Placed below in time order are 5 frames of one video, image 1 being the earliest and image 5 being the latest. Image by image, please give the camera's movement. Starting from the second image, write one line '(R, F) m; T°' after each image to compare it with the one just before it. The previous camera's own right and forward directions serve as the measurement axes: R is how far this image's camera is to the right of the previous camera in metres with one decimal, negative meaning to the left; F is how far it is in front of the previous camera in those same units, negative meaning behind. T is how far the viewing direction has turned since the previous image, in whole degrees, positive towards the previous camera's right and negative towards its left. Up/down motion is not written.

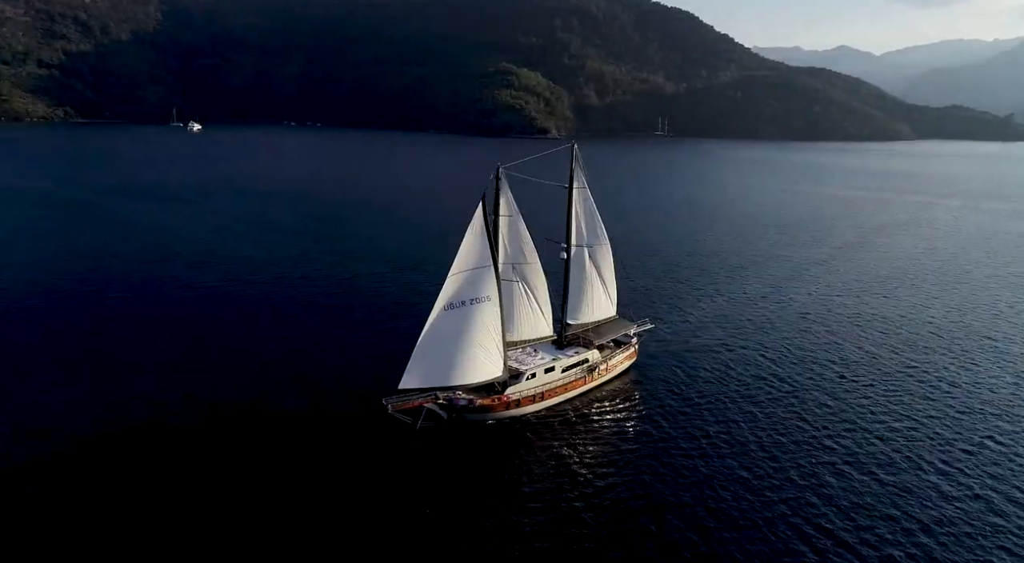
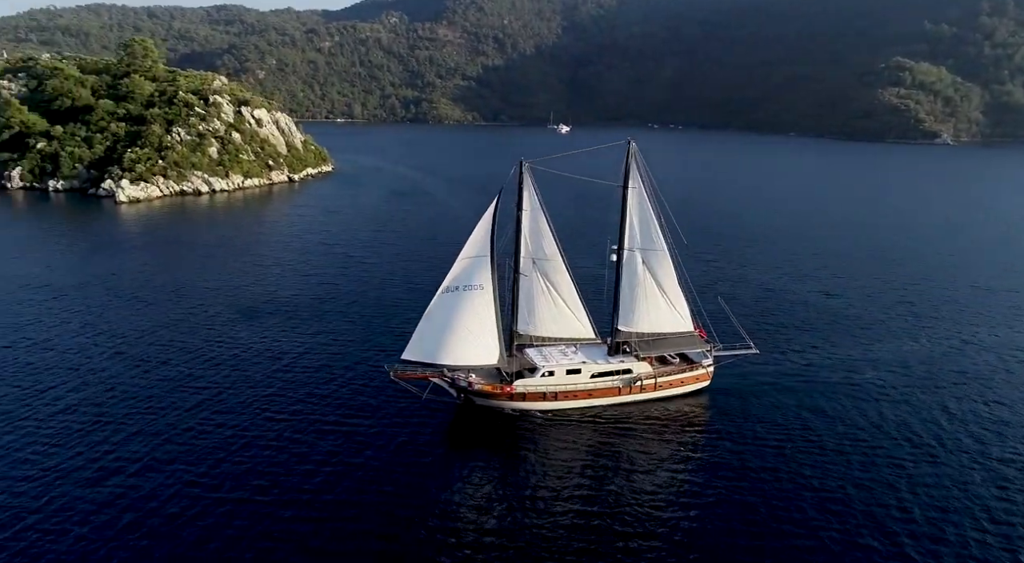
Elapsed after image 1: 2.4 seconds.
(+24.9, +5.7) m; -33°
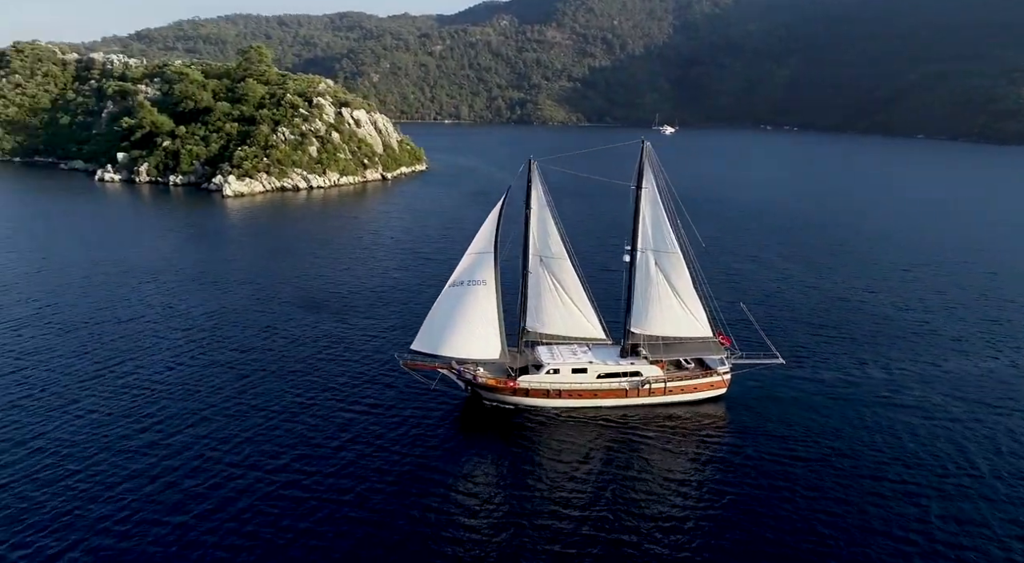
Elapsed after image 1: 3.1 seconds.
(+7.4, +0.2) m; -10°
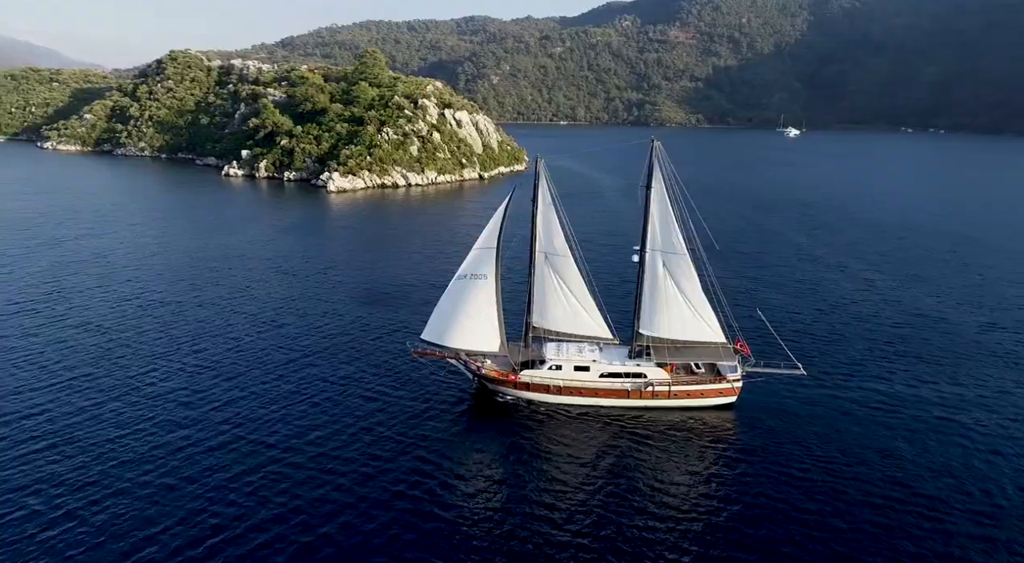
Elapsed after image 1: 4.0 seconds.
(+8.6, 0.0) m; -11°
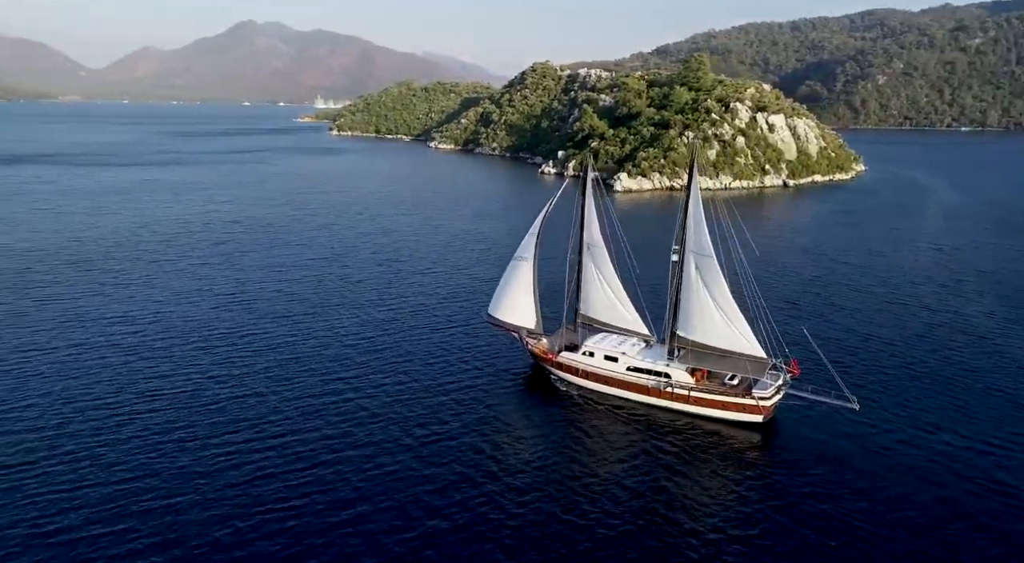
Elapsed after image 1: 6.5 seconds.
(+23.8, +6.0) m; -32°
